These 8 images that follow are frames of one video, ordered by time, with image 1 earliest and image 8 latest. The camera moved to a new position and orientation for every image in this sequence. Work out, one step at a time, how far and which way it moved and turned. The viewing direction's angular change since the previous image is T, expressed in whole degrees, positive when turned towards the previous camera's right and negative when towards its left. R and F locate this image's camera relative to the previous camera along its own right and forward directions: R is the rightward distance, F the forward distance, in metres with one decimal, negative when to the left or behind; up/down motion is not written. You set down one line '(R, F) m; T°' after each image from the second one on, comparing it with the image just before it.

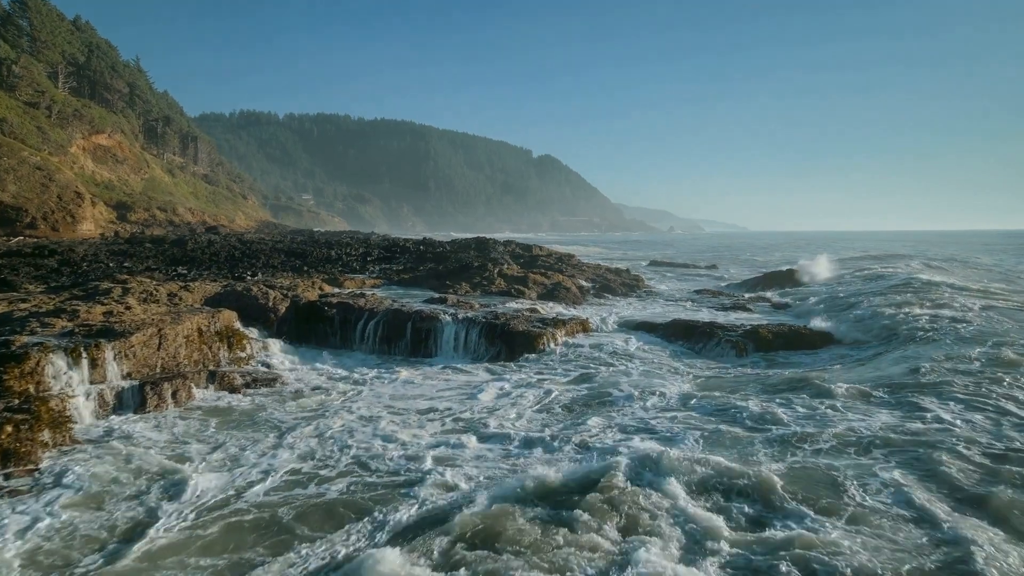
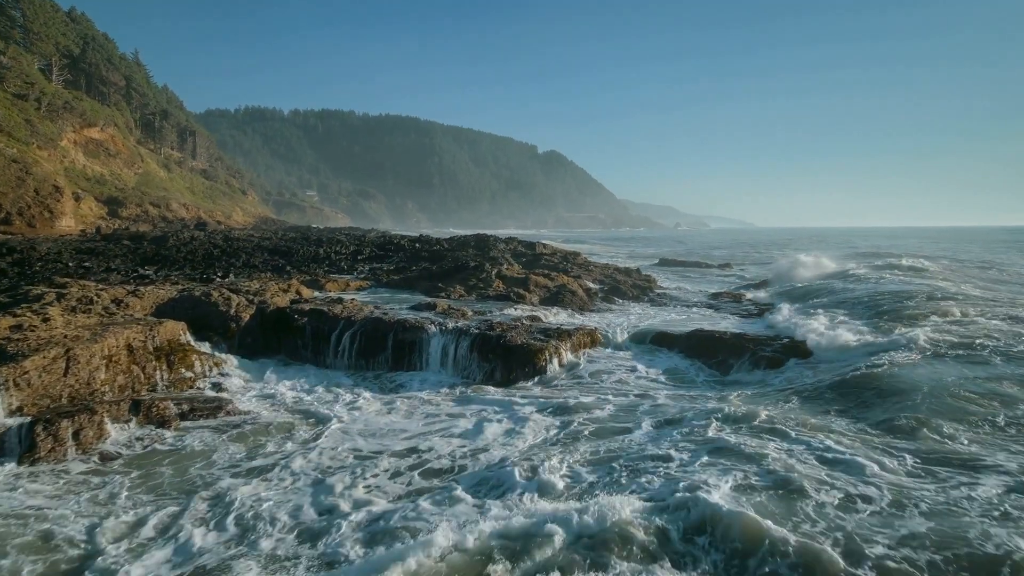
(+0.2, +2.0) m; -1°
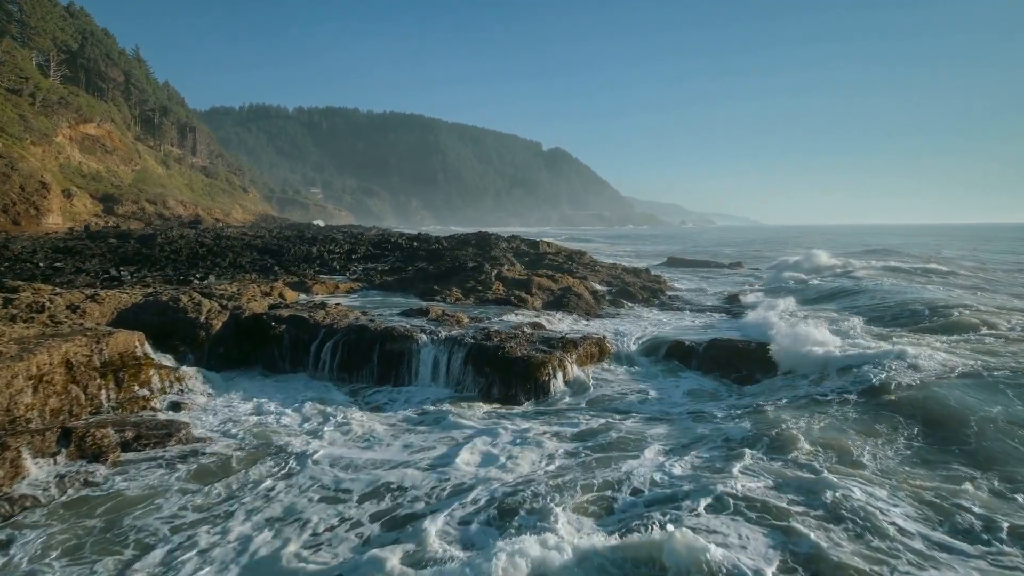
(+0.1, +1.3) m; 0°
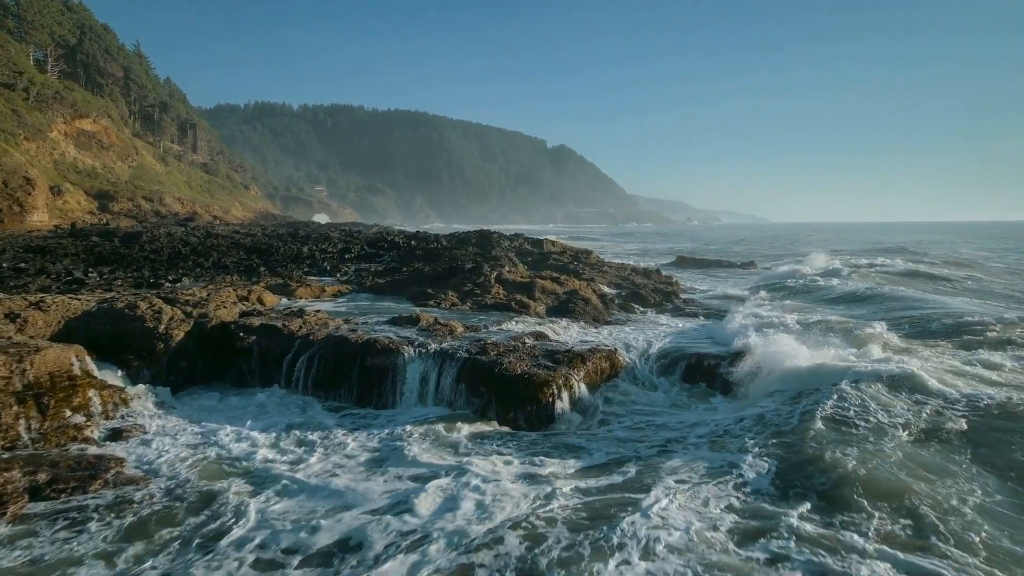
(+0.1, +1.4) m; -1°
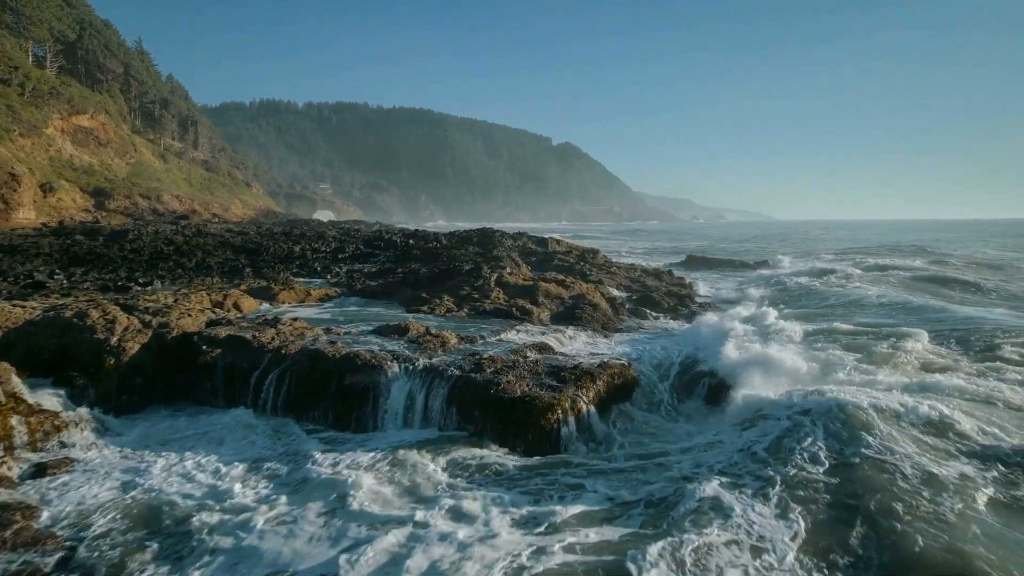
(+0.1, +1.3) m; -1°
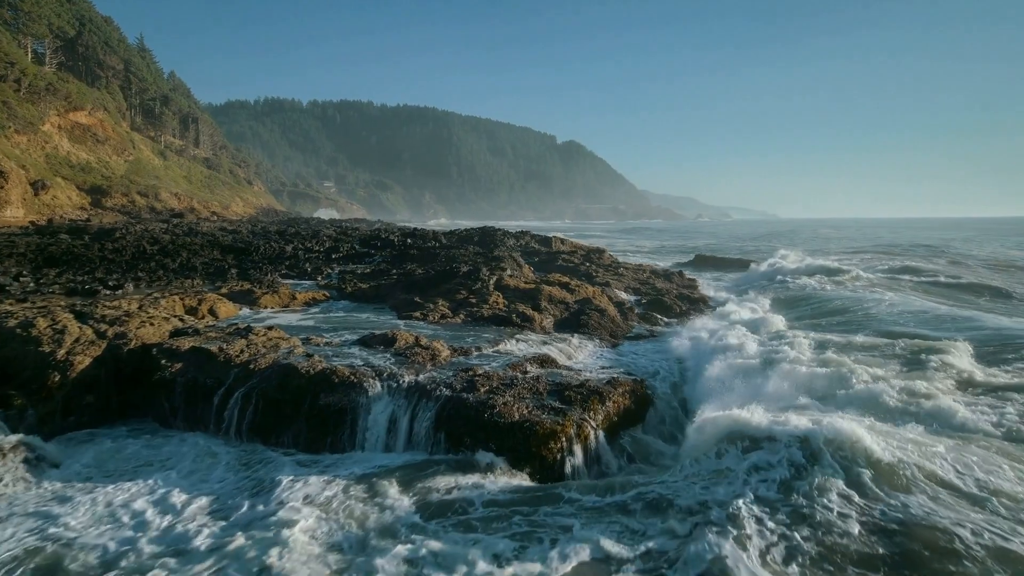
(+0.1, +1.1) m; 0°
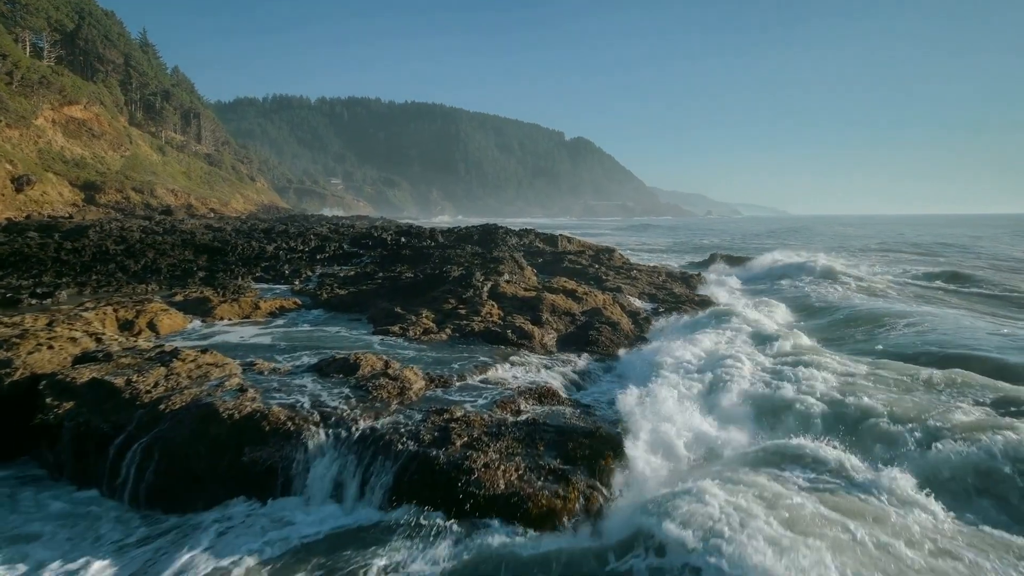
(+0.2, +1.9) m; -1°
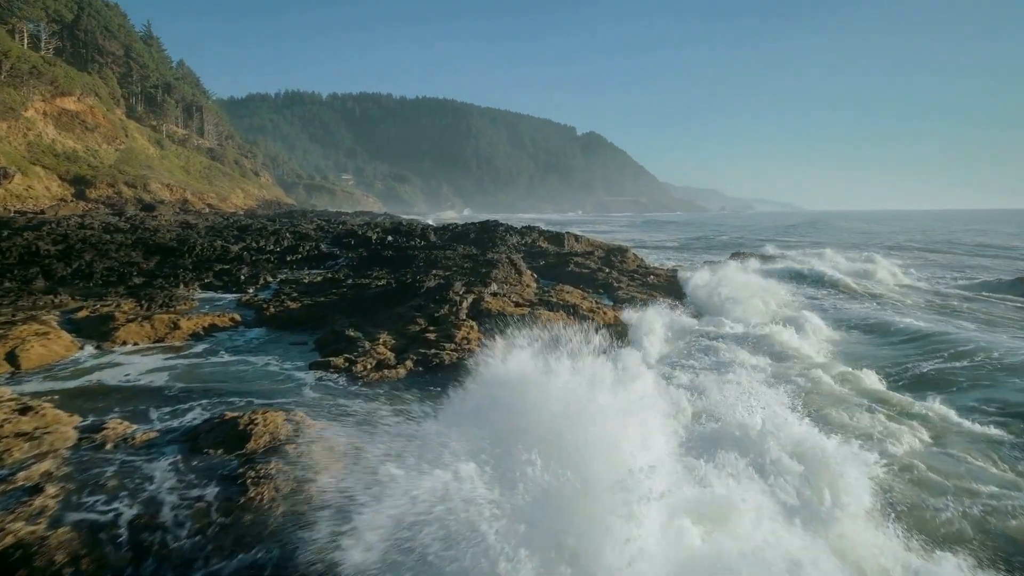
(+0.4, +2.6) m; -1°
